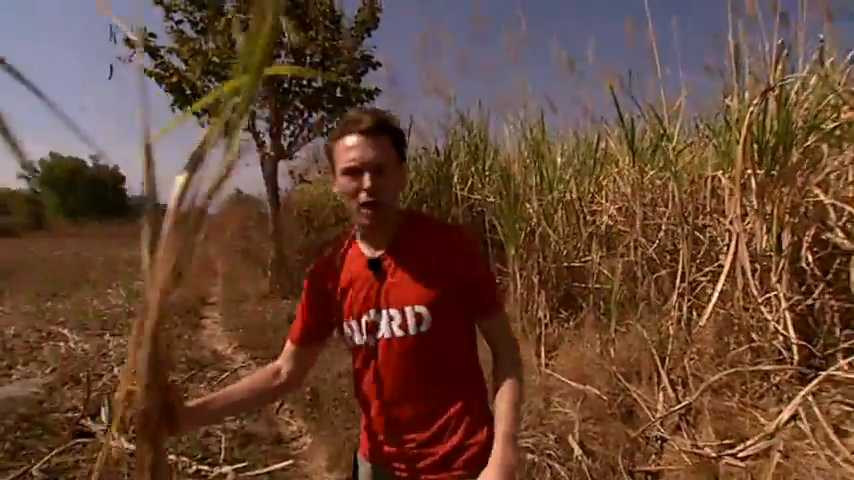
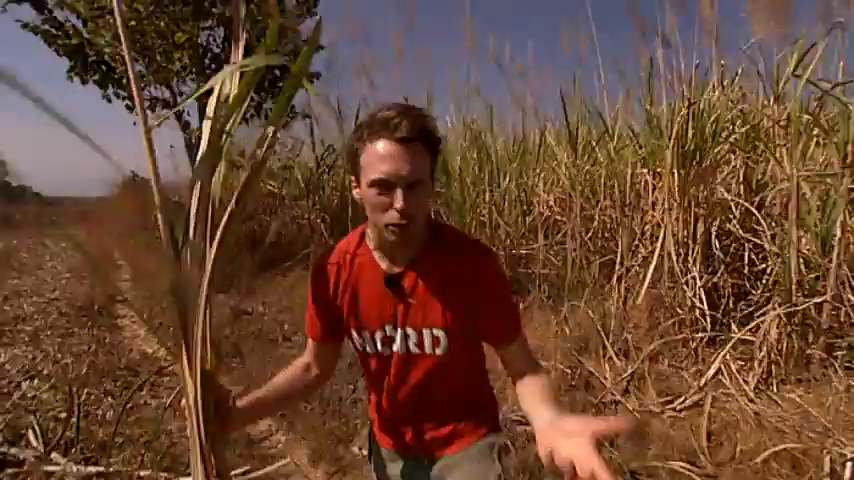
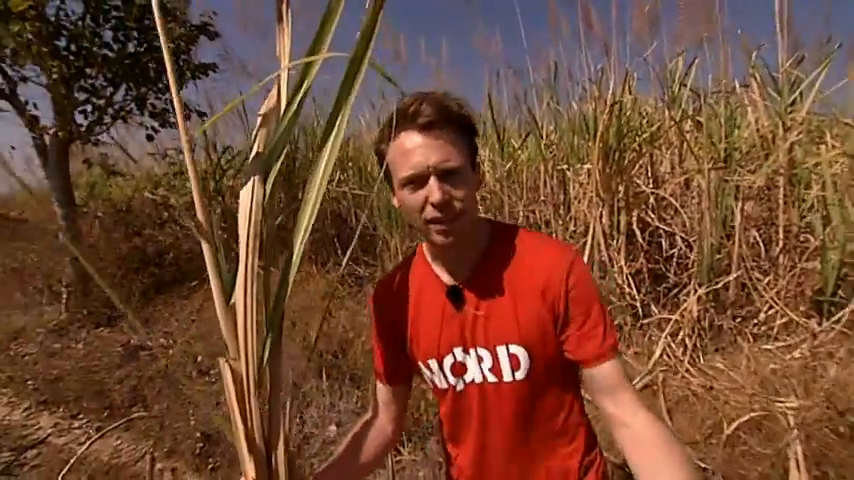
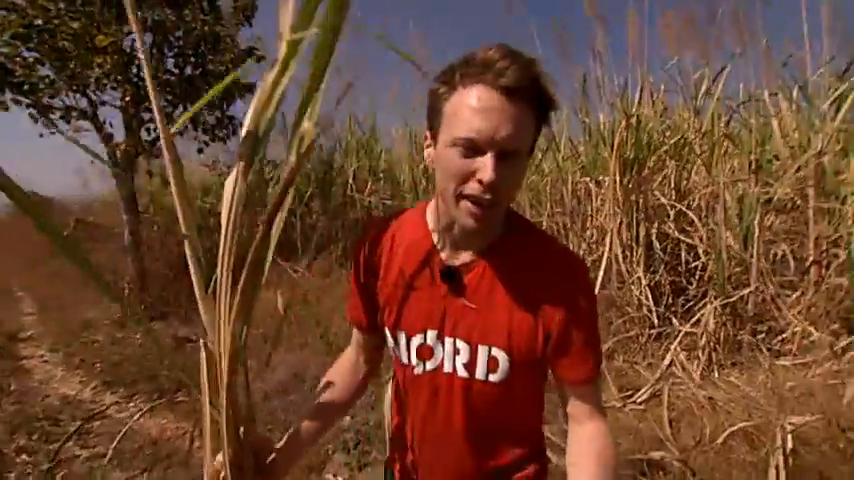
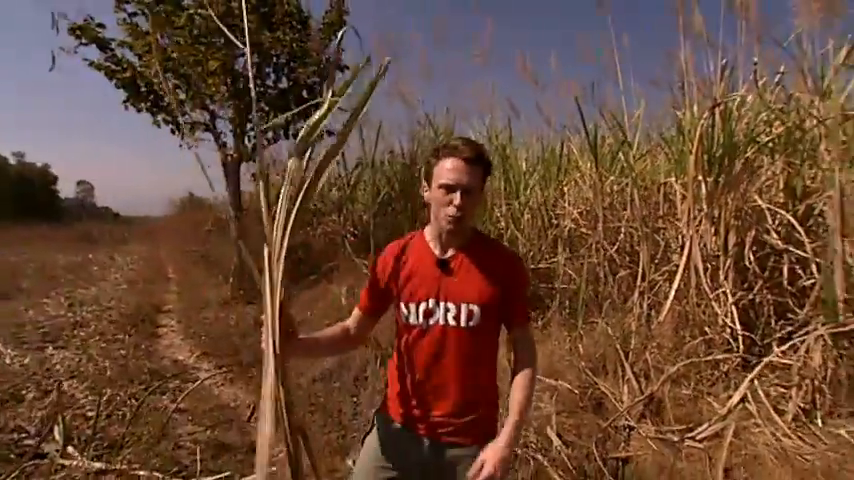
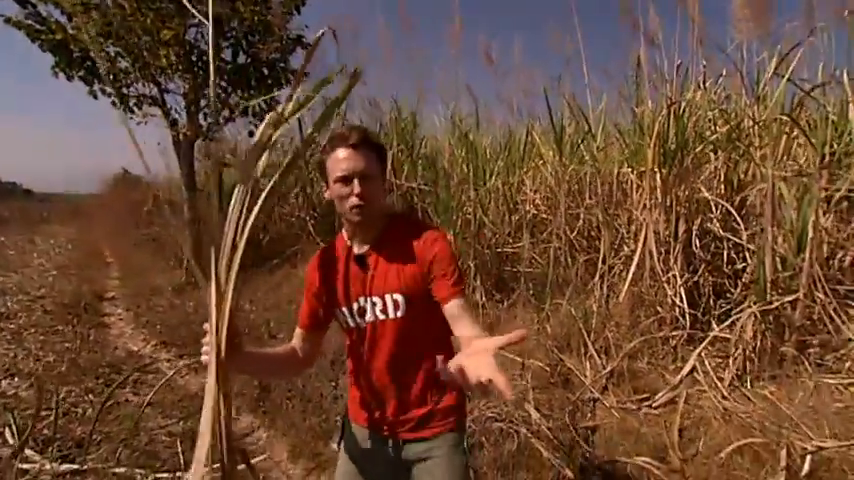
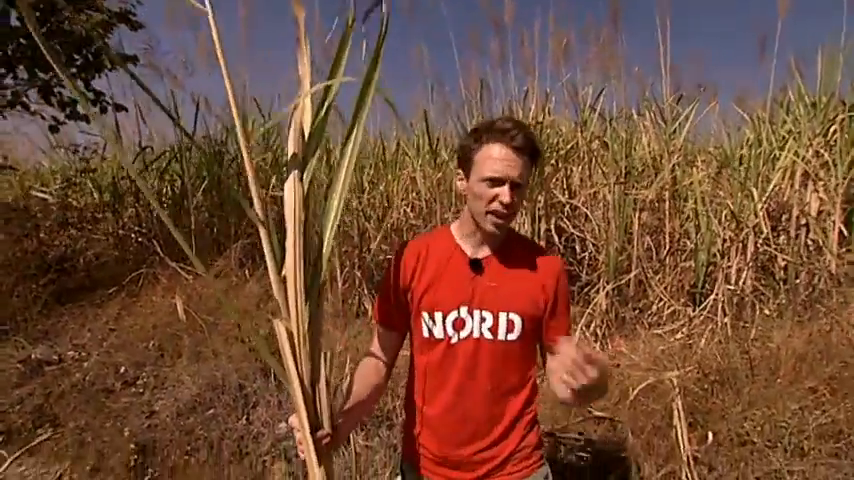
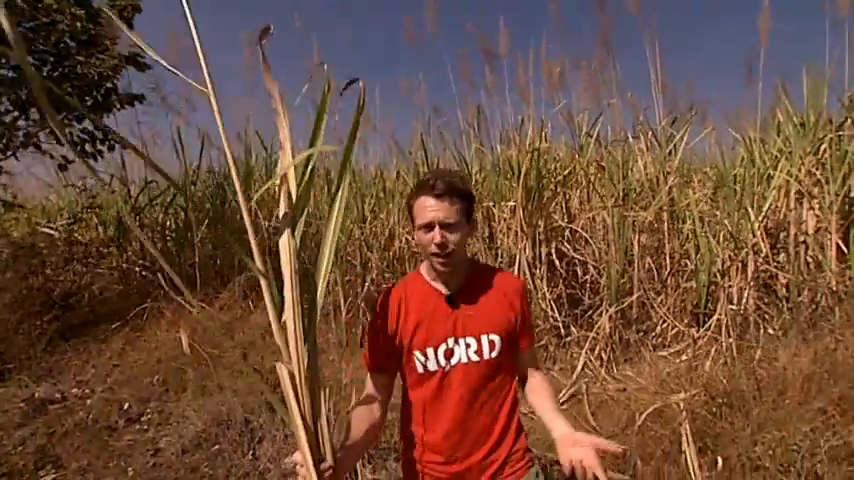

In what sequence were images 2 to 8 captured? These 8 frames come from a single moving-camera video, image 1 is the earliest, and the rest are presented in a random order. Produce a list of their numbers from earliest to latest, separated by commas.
5, 6, 2, 4, 8, 7, 3
